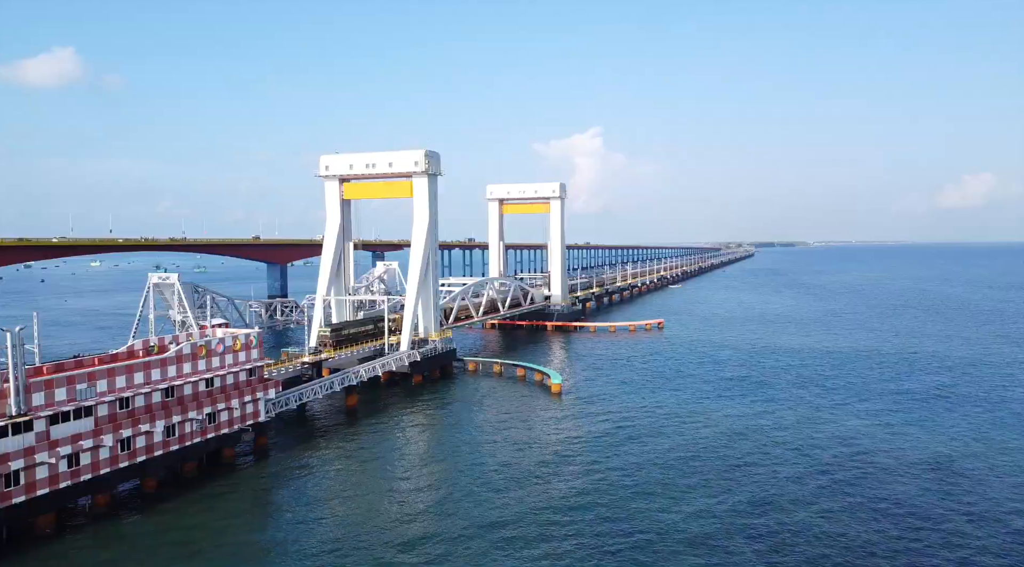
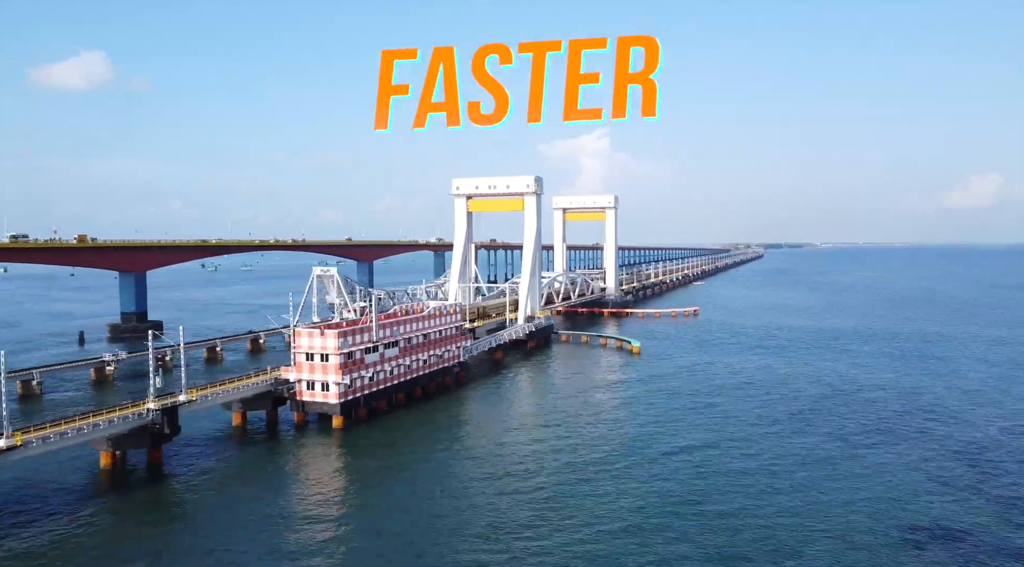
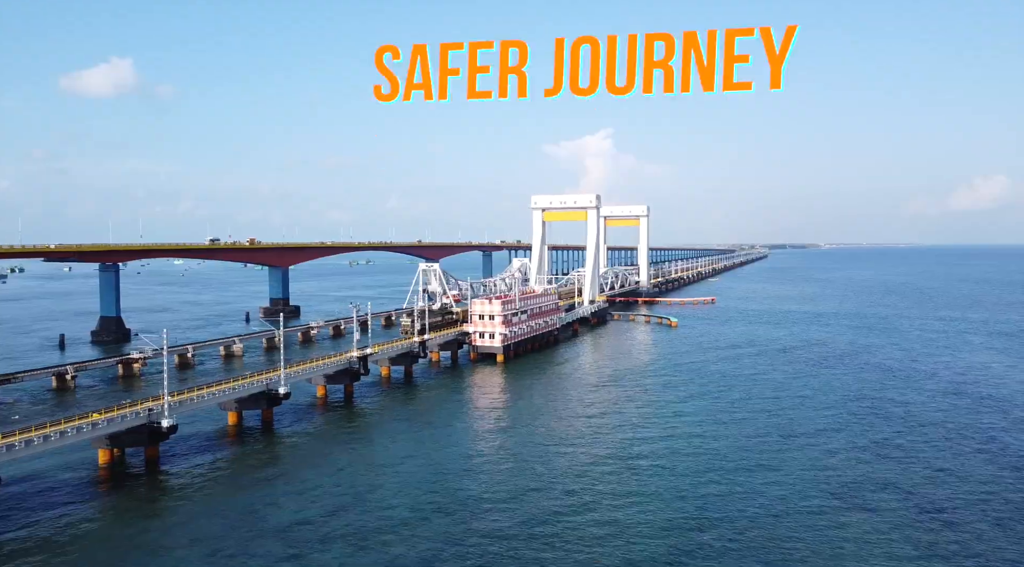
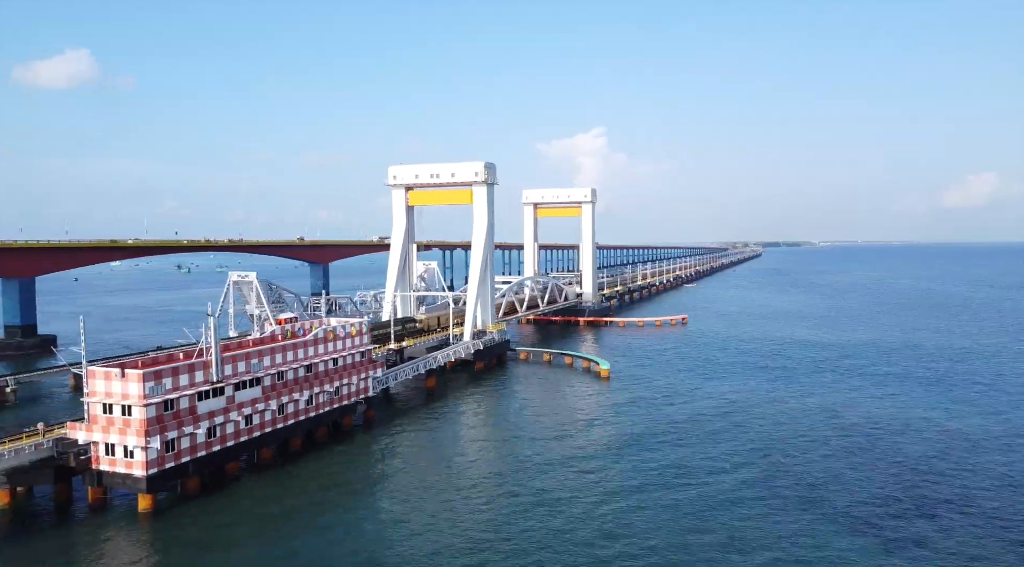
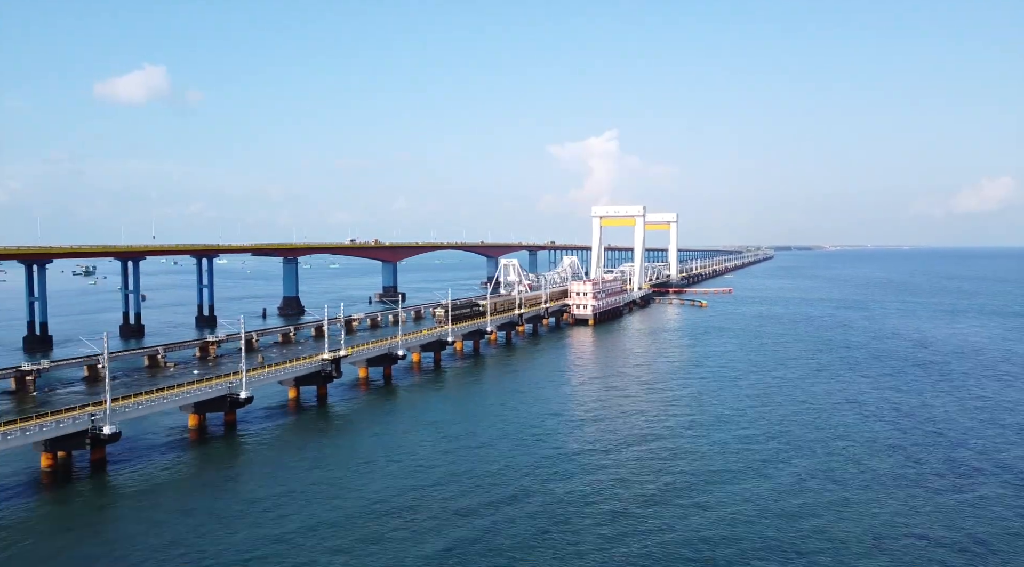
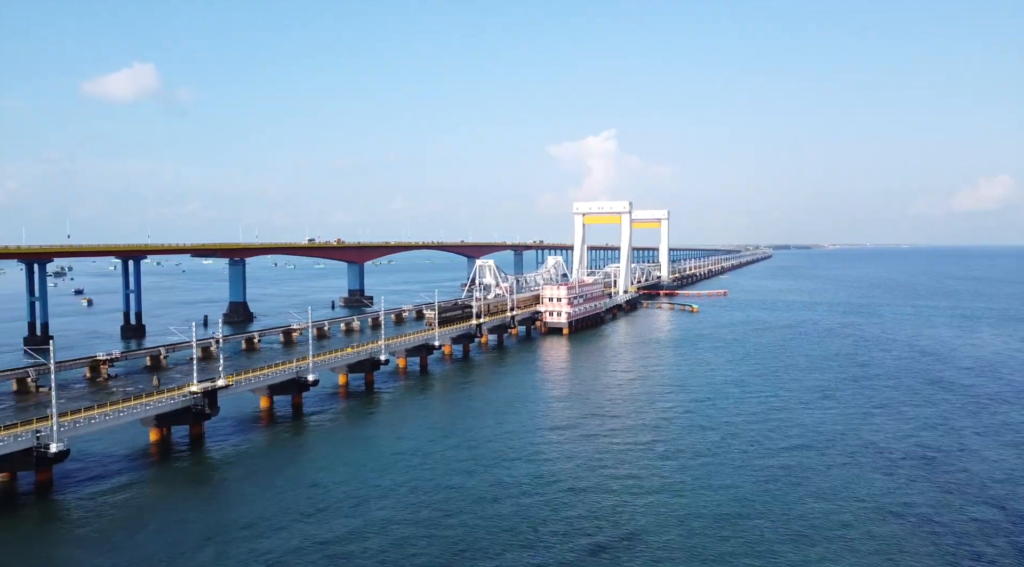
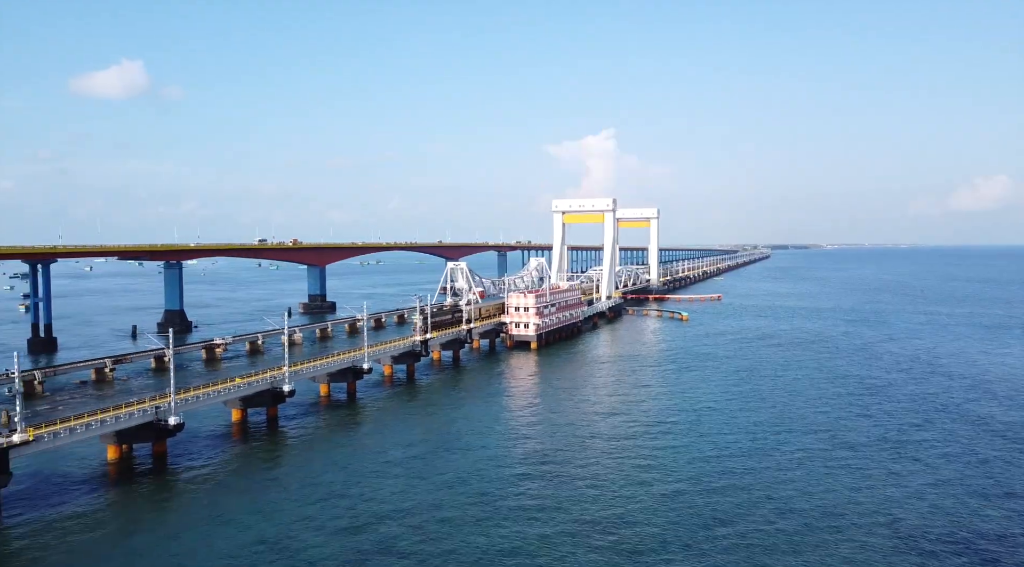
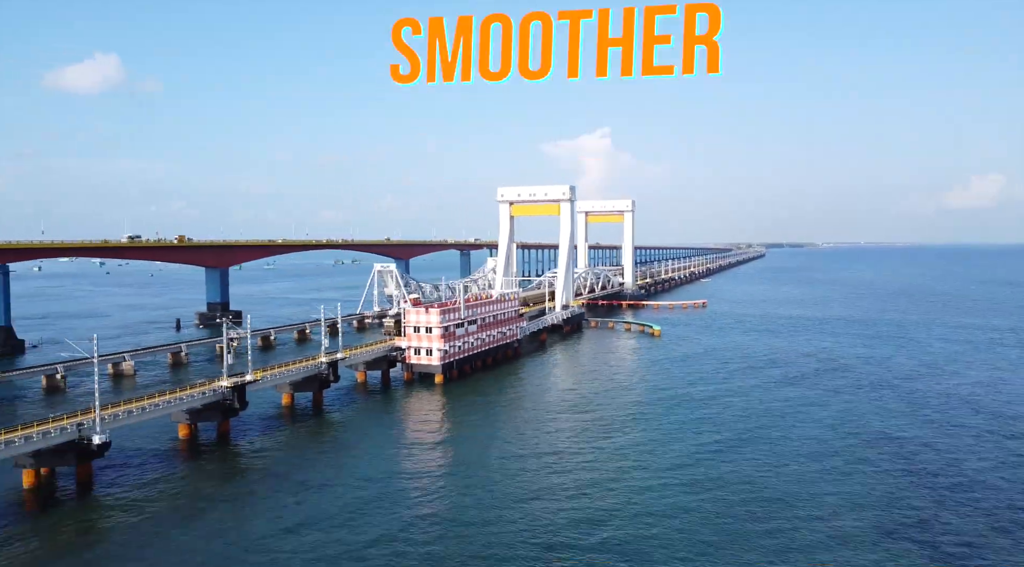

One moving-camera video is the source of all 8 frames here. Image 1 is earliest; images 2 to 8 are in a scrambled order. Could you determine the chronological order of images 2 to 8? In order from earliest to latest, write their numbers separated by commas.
4, 2, 8, 3, 7, 6, 5
